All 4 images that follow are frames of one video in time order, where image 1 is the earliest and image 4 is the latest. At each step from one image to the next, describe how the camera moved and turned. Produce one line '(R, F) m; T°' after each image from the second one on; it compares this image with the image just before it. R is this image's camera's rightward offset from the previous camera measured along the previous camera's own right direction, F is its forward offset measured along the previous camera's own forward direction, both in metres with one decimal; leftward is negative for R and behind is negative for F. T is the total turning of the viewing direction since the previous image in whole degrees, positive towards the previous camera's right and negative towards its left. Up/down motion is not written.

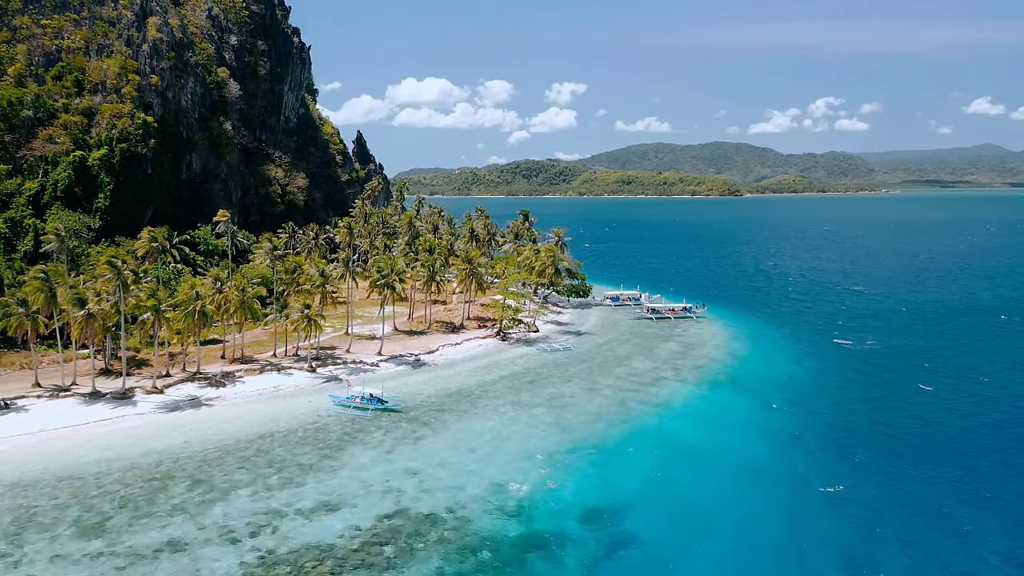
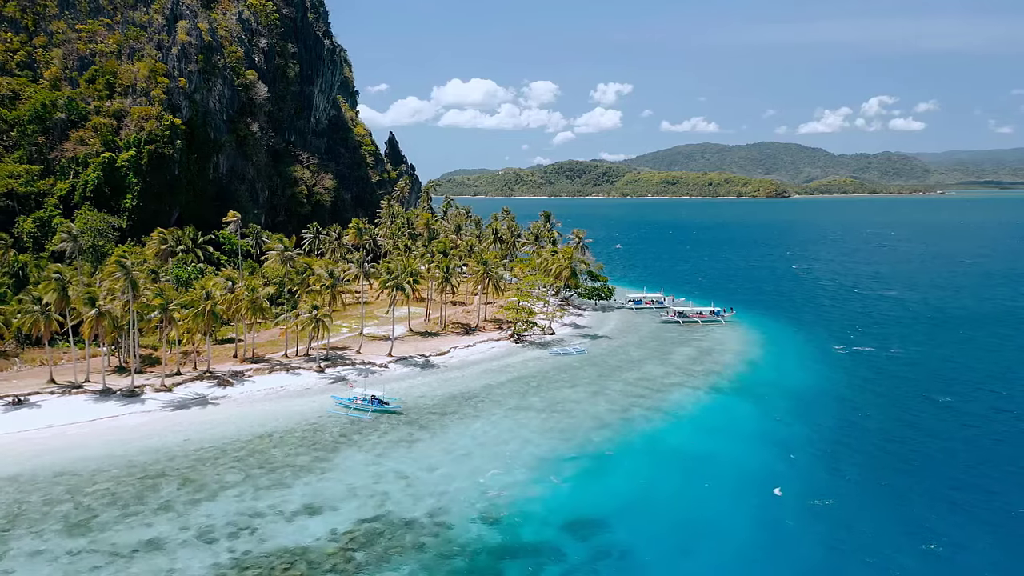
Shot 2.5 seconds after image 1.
(+1.2, +0.1) m; -2°
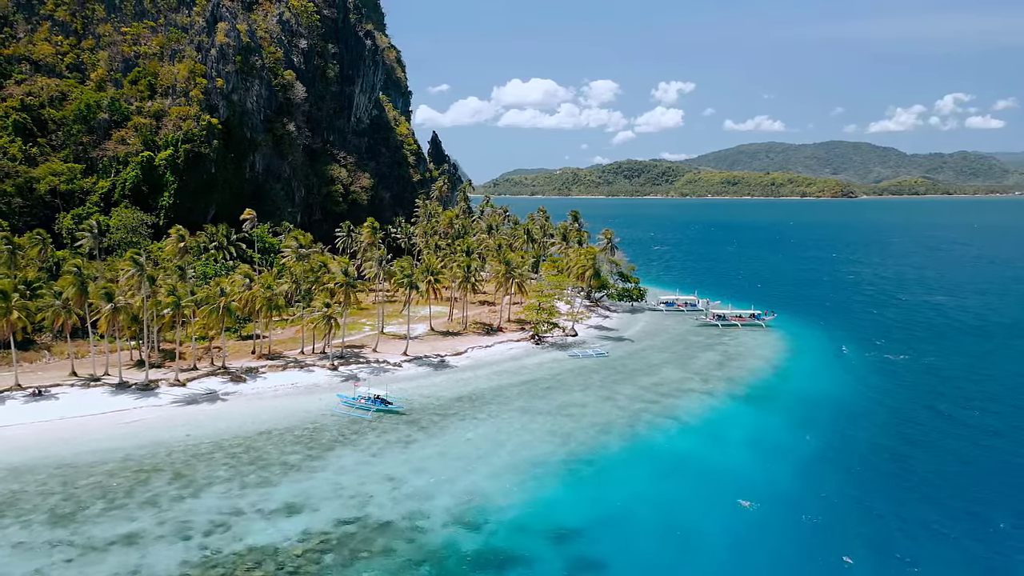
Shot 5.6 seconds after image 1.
(+1.5, +0.2) m; -3°
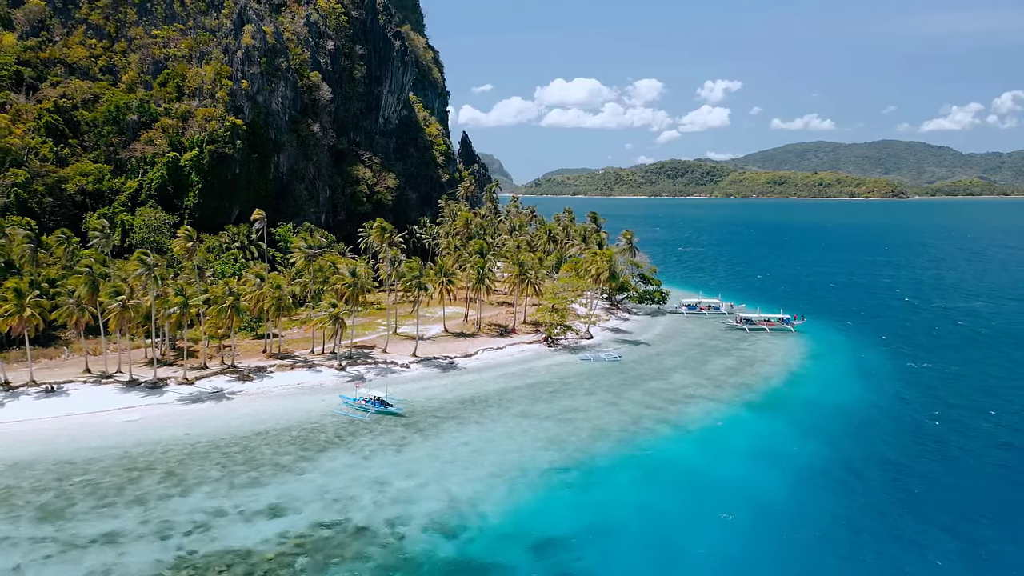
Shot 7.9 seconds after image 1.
(+1.2, 0.0) m; -2°
